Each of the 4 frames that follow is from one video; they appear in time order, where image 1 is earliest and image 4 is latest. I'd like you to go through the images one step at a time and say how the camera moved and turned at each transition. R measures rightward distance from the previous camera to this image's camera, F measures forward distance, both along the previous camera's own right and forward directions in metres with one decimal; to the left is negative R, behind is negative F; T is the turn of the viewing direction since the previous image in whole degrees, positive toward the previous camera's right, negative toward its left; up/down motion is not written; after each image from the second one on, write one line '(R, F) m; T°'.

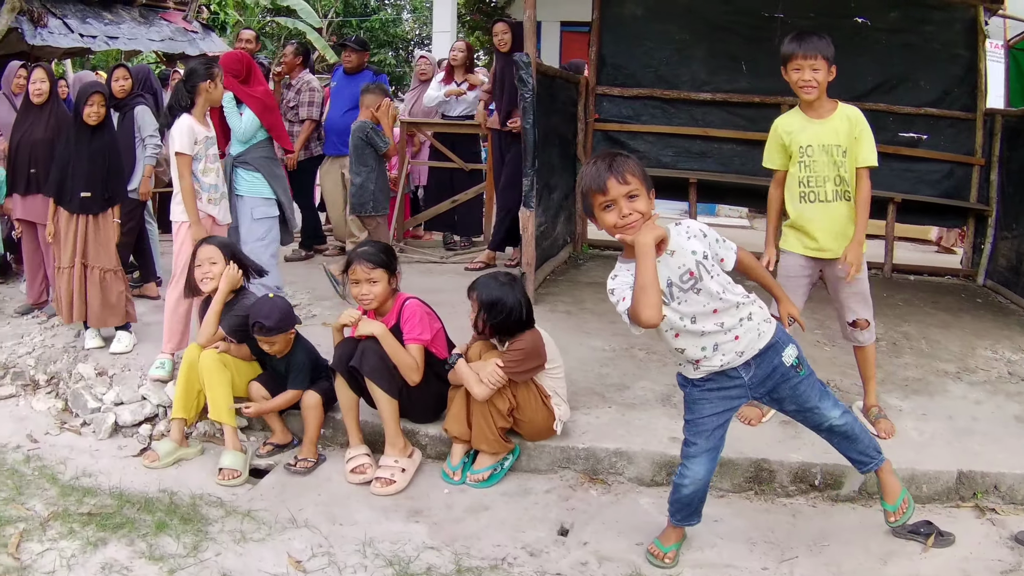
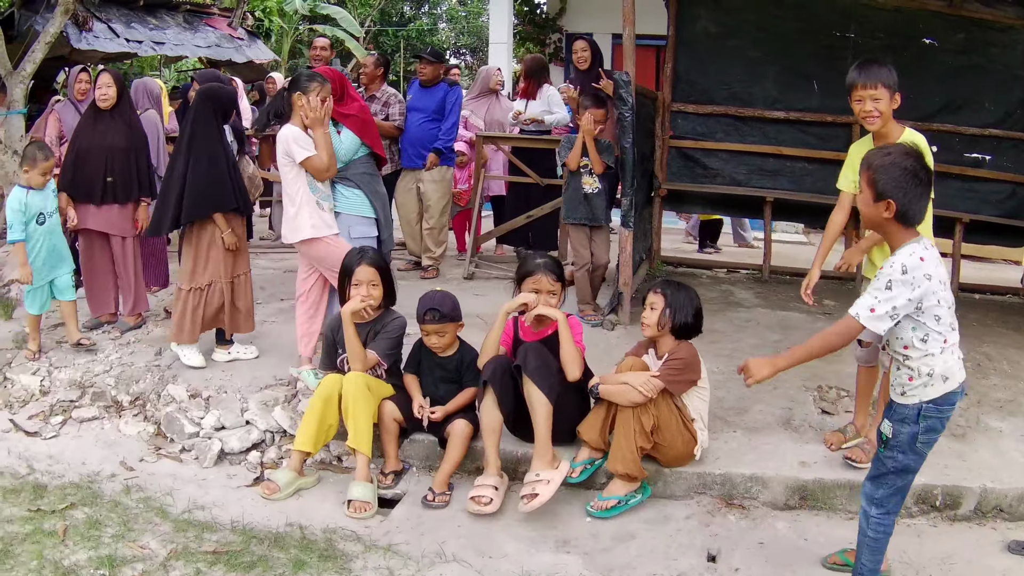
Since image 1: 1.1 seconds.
(-0.9, +0.2) m; +4°
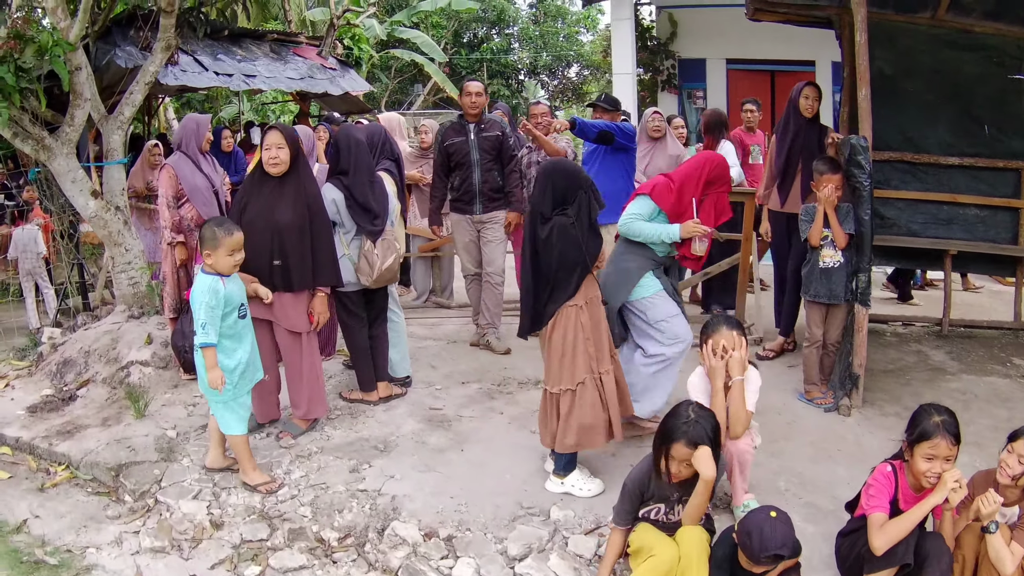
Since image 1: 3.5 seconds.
(-1.6, +0.8) m; +6°
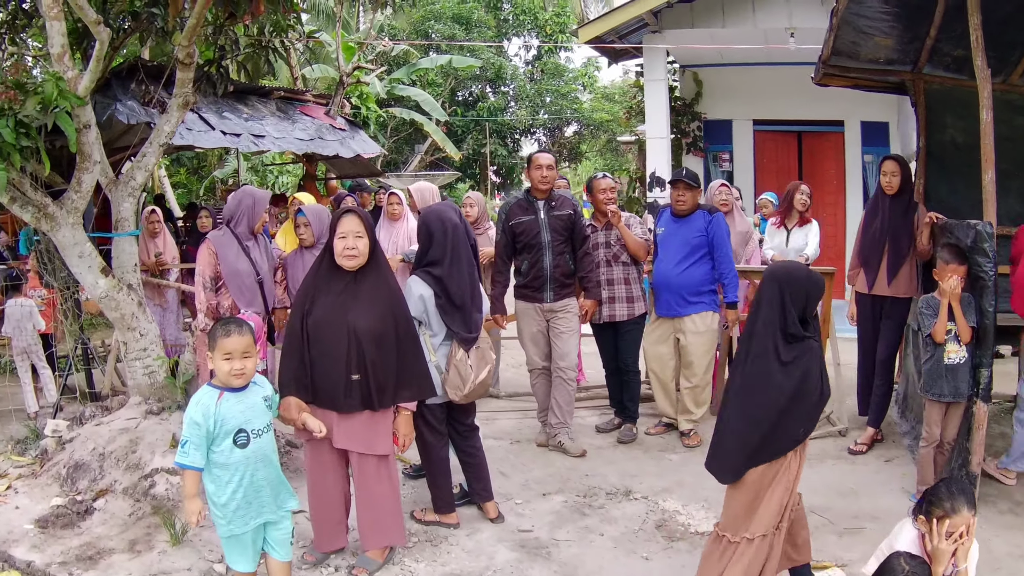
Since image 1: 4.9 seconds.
(-0.7, +0.5) m; +5°
